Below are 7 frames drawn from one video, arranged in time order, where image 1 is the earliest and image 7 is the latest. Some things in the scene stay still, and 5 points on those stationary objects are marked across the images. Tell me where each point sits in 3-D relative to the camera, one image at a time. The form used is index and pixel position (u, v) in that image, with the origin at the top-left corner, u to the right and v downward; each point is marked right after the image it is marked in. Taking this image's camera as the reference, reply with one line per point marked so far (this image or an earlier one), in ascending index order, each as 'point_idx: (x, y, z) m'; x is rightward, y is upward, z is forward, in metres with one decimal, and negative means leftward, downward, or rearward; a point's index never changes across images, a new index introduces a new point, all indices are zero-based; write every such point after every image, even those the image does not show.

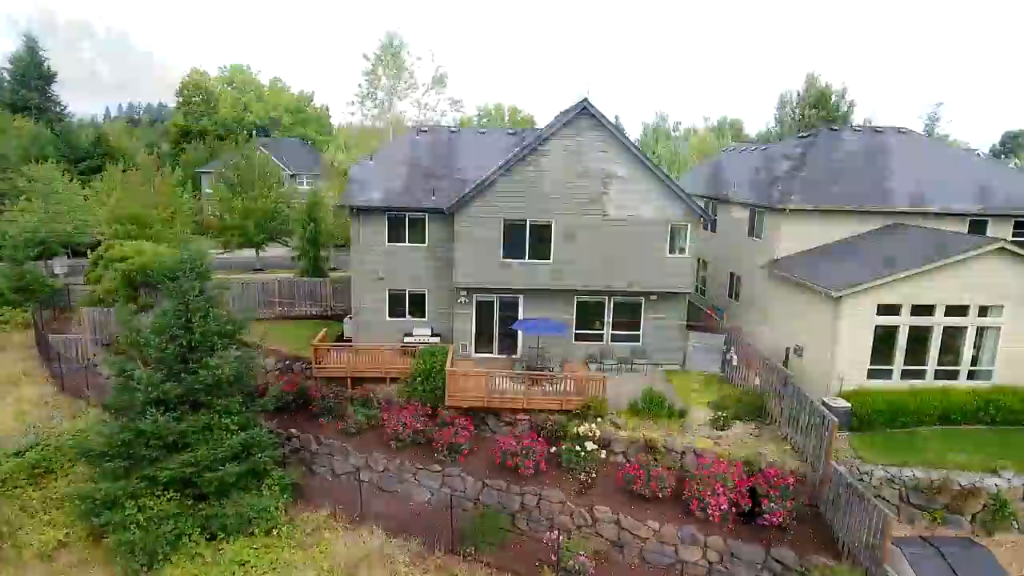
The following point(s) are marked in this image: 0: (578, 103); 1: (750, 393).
0: (+2.3, +6.3, +19.6) m
1: (+7.8, -3.5, +18.8) m
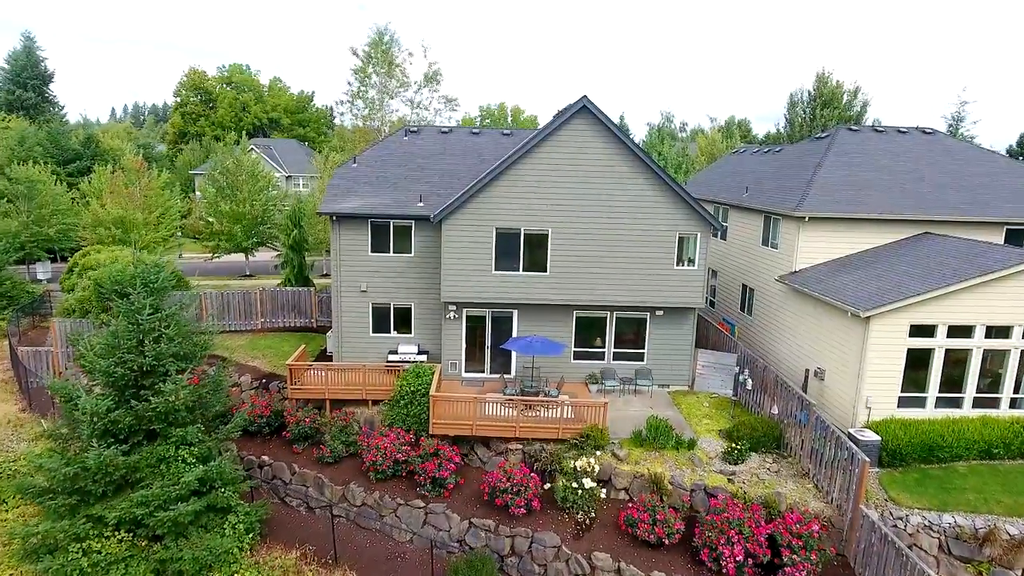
0: (+2.1, +5.8, +17.9) m
1: (+7.6, -4.0, +17.0) m
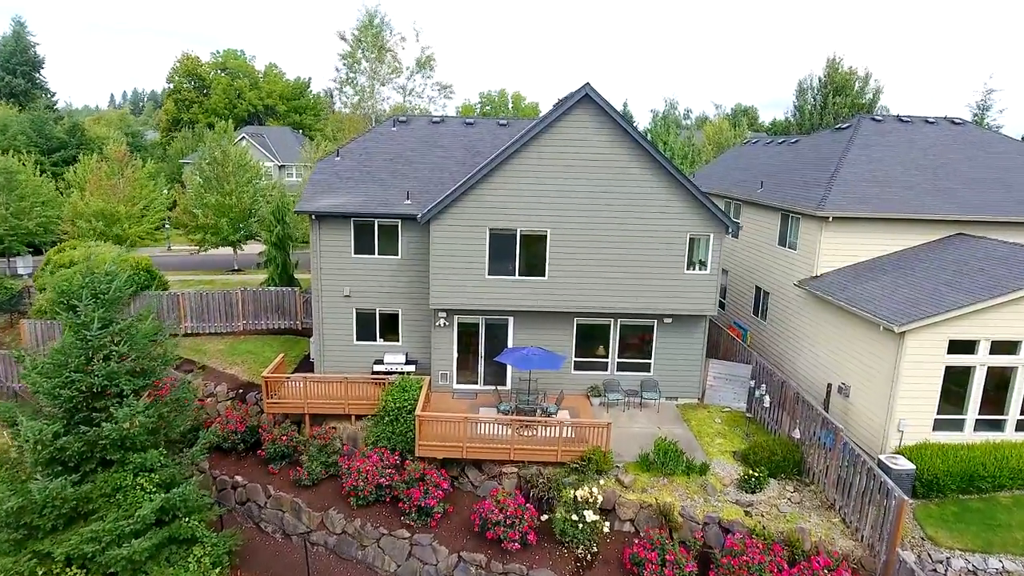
0: (+1.9, +5.6, +16.2) m
1: (+7.4, -4.2, +15.5) m
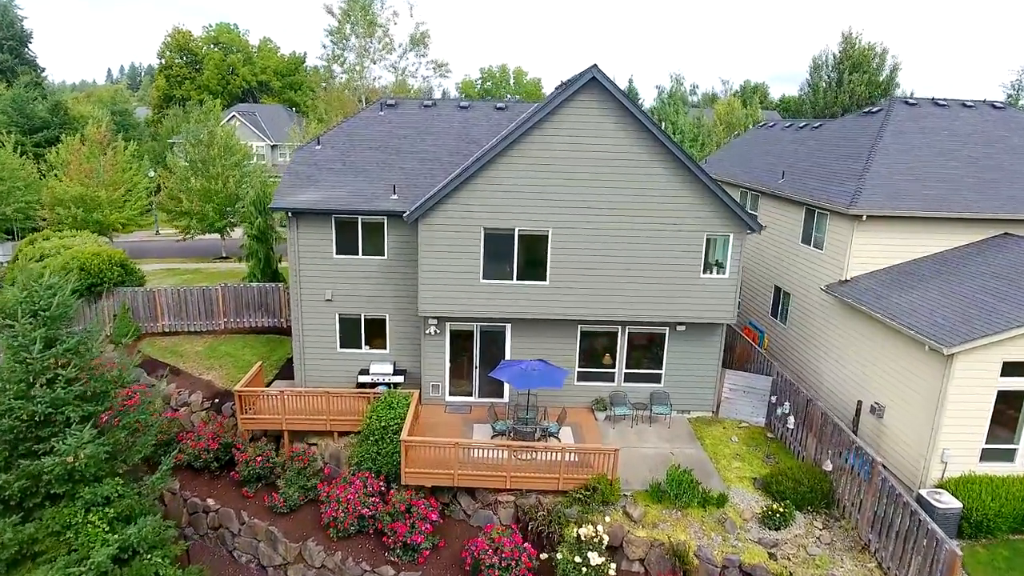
0: (+1.8, +5.4, +14.3) m
1: (+7.3, -4.4, +13.9) m
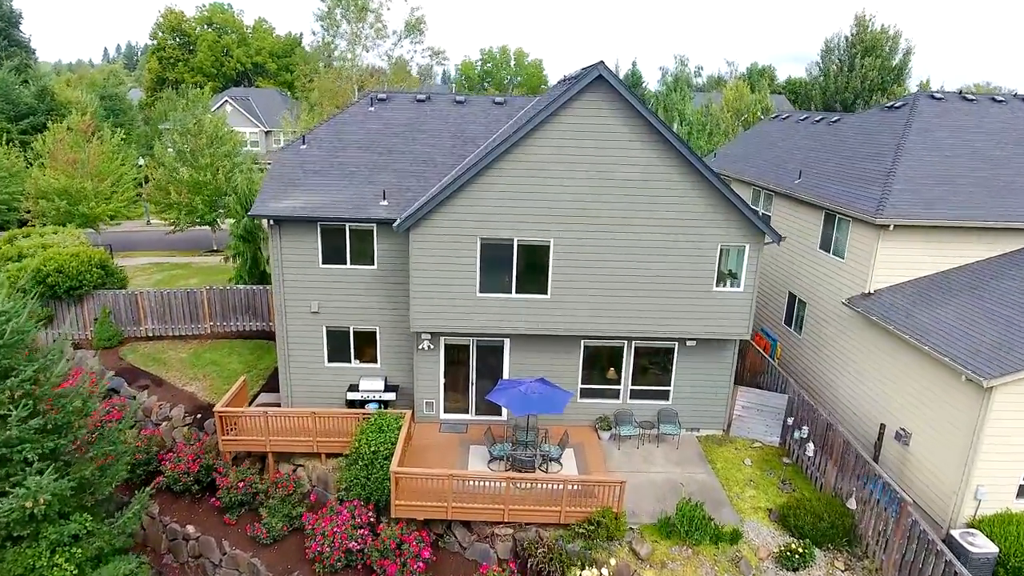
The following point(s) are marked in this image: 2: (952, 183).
0: (+1.8, +5.0, +13.0) m
1: (+7.3, -4.9, +13.0) m
2: (+11.8, +2.8, +15.3) m
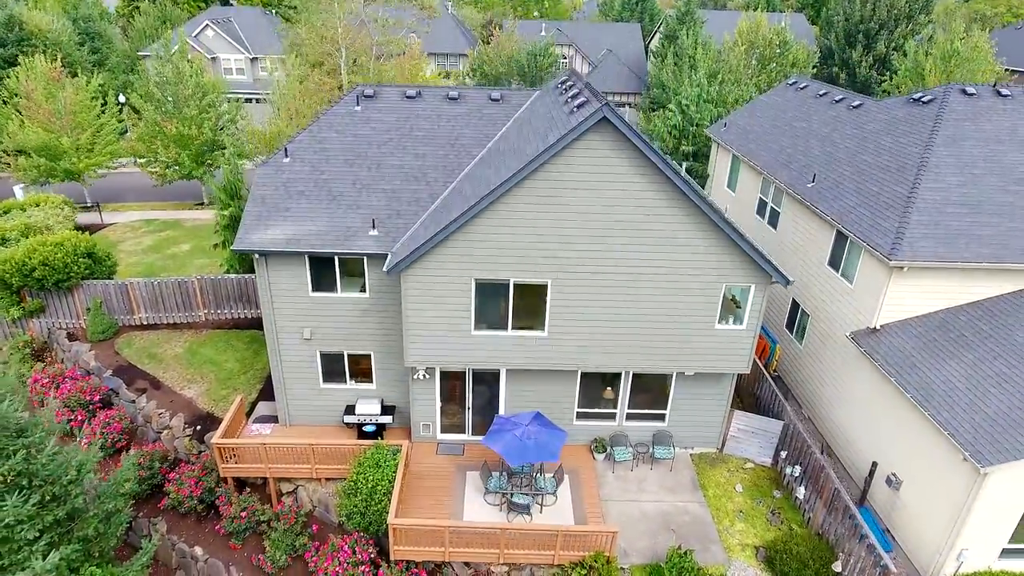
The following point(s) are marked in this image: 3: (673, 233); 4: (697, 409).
0: (+1.7, +3.7, +11.9) m
1: (+7.2, -6.0, +13.4) m
2: (+11.7, +1.9, +14.5) m
3: (+3.8, +1.3, +13.3) m
4: (+5.2, -3.4, +16.1) m
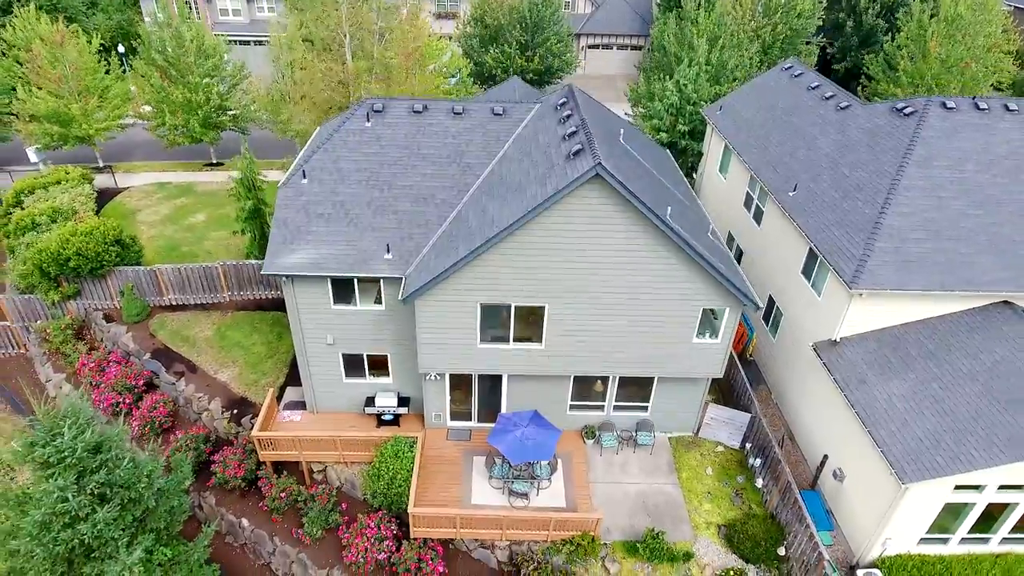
0: (+1.8, +2.9, +13.0) m
1: (+7.2, -6.6, +15.9) m
2: (+11.7, +1.3, +15.8) m
3: (+3.8, +0.7, +14.8) m
4: (+5.2, -3.6, +18.2) m
